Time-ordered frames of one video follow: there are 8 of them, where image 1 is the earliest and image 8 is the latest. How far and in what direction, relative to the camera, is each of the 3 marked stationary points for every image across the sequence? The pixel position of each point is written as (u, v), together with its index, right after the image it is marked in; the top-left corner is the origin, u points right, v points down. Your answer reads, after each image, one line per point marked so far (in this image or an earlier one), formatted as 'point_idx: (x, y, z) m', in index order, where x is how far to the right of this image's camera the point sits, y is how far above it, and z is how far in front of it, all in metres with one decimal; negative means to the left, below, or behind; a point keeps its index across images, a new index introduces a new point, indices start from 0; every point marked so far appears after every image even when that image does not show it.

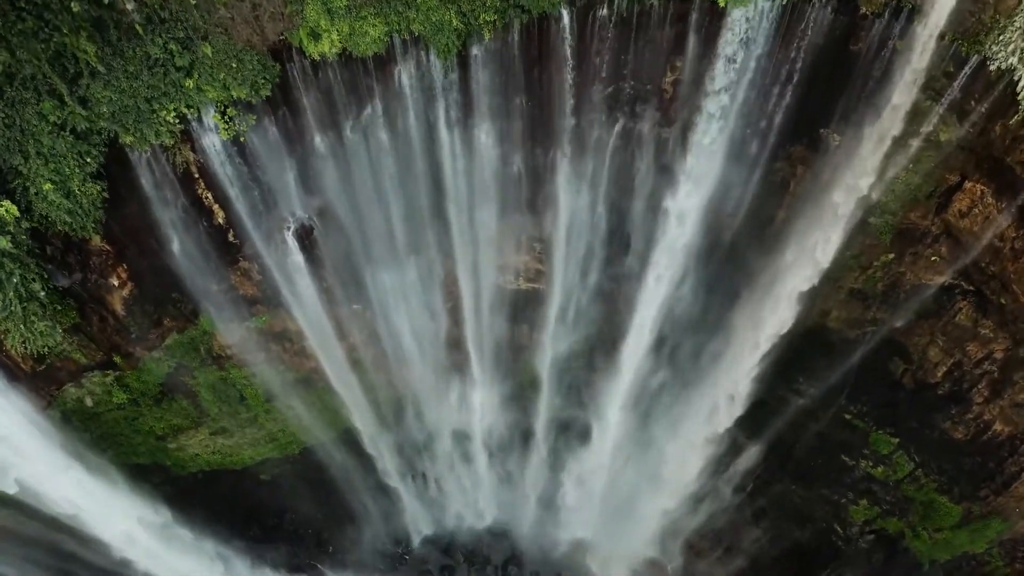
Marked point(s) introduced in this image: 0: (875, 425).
0: (+6.1, -2.4, +11.4) m
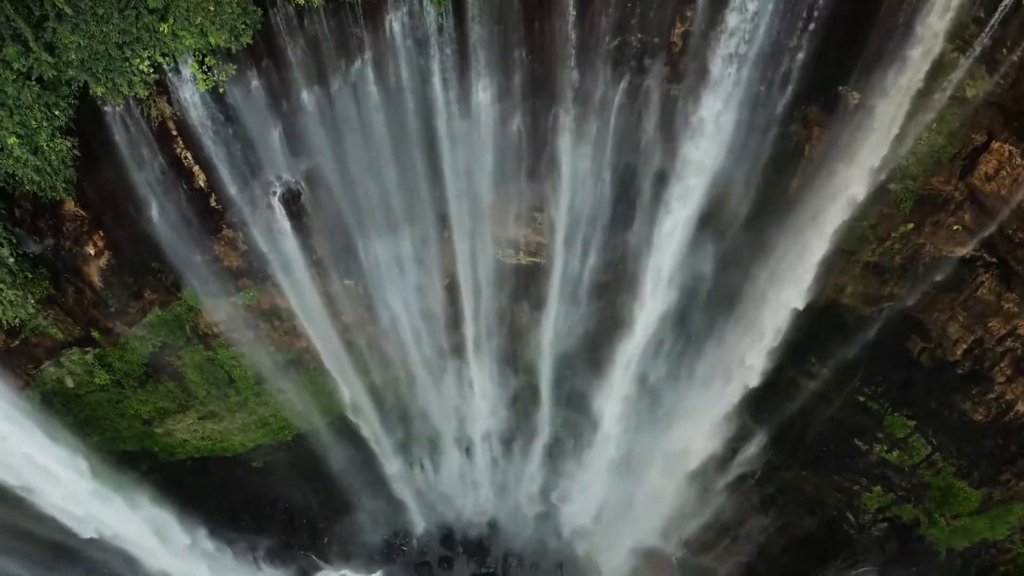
0: (+6.1, -2.0, +10.9) m
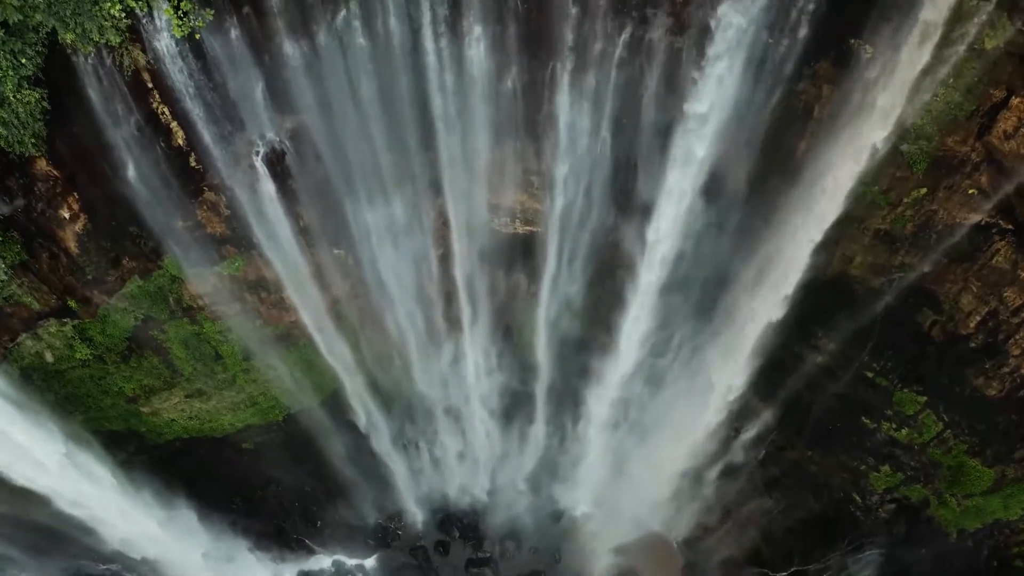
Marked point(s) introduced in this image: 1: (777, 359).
0: (+6.0, -1.5, +10.5) m
1: (+4.5, -1.2, +11.4) m
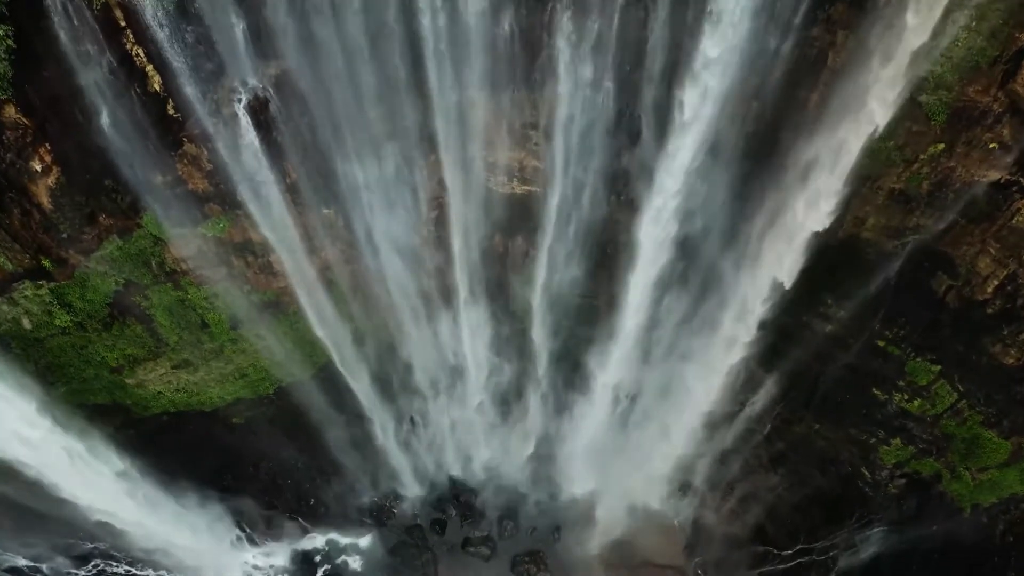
0: (+6.0, -1.0, +10.1) m
1: (+4.5, -0.7, +11.0) m
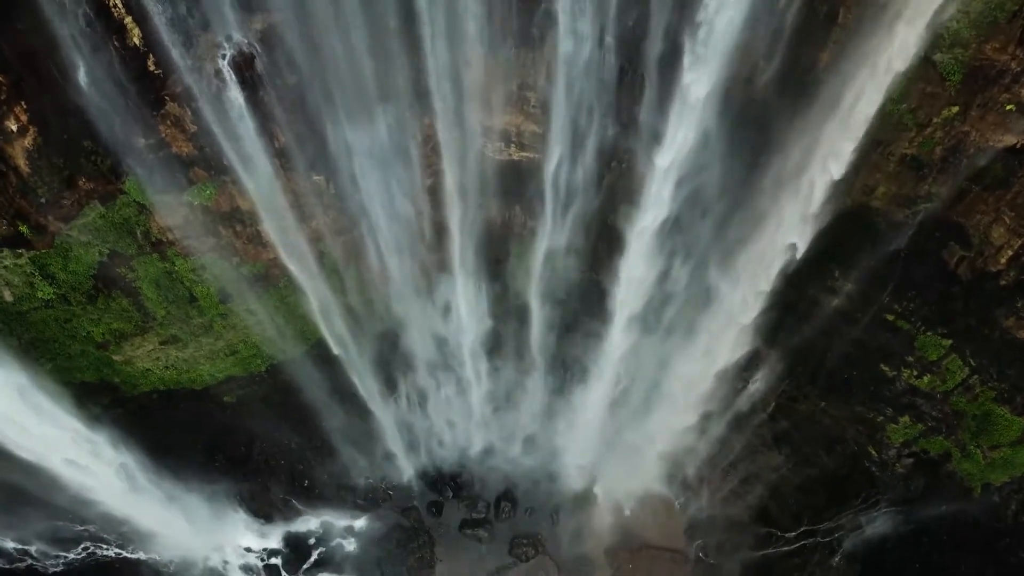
0: (+6.0, -0.6, +9.8) m
1: (+4.4, -0.2, +10.7) m
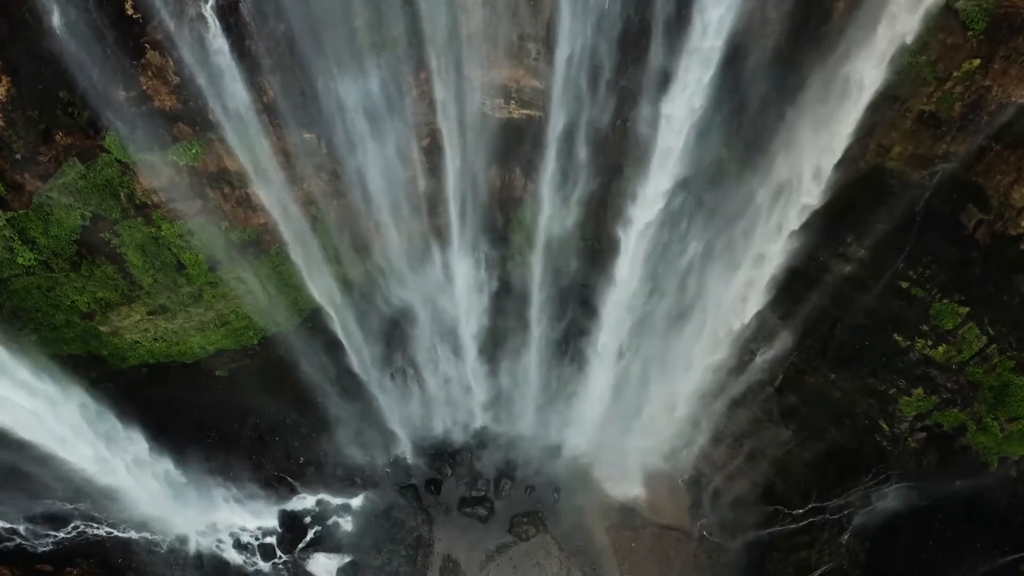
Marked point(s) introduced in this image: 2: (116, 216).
0: (+6.0, -0.1, +9.4) m
1: (+4.4, +0.3, +10.3) m
2: (-5.3, +1.0, +8.9) m
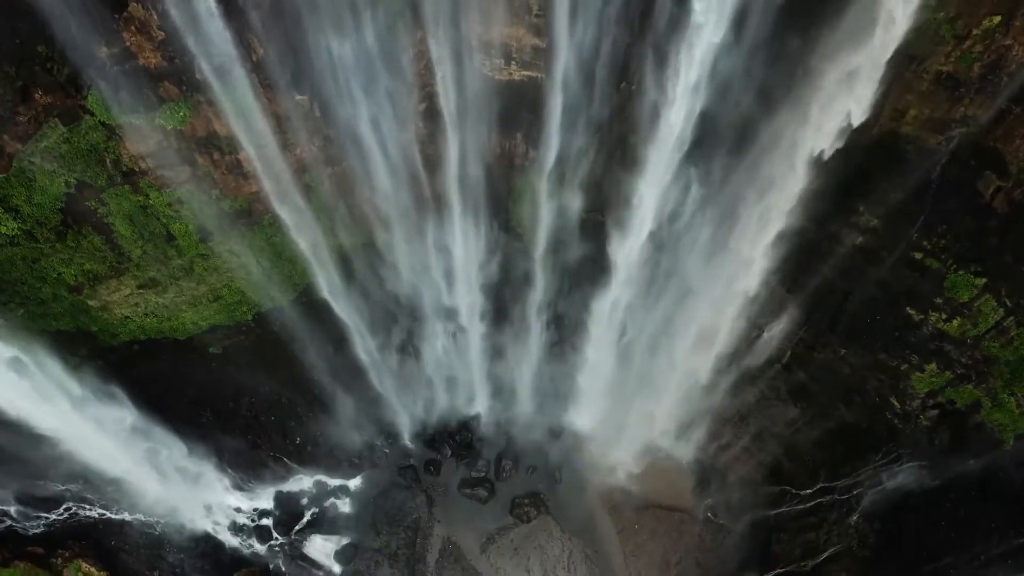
0: (+6.0, +0.3, +9.1) m
1: (+4.4, +0.7, +10.0) m
2: (-5.3, +1.3, +8.6) m
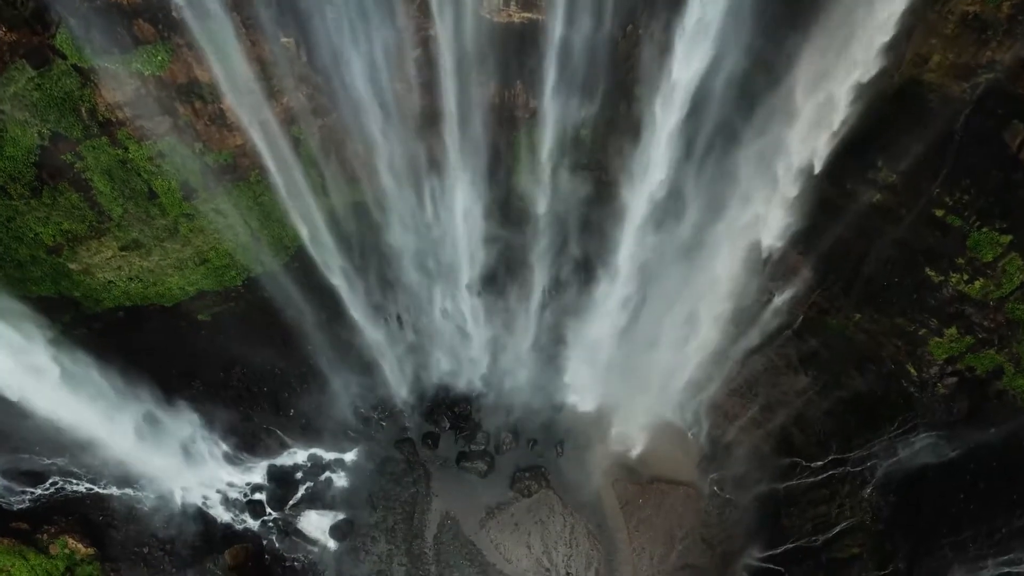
0: (+6.0, +0.9, +8.6) m
1: (+4.4, +1.3, +9.5) m
2: (-5.3, +1.9, +8.2) m
